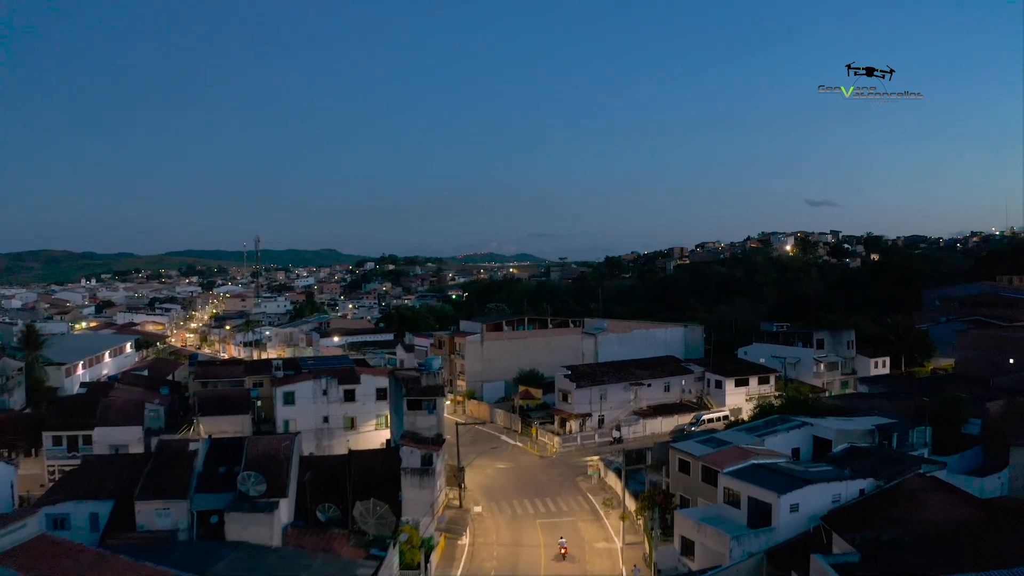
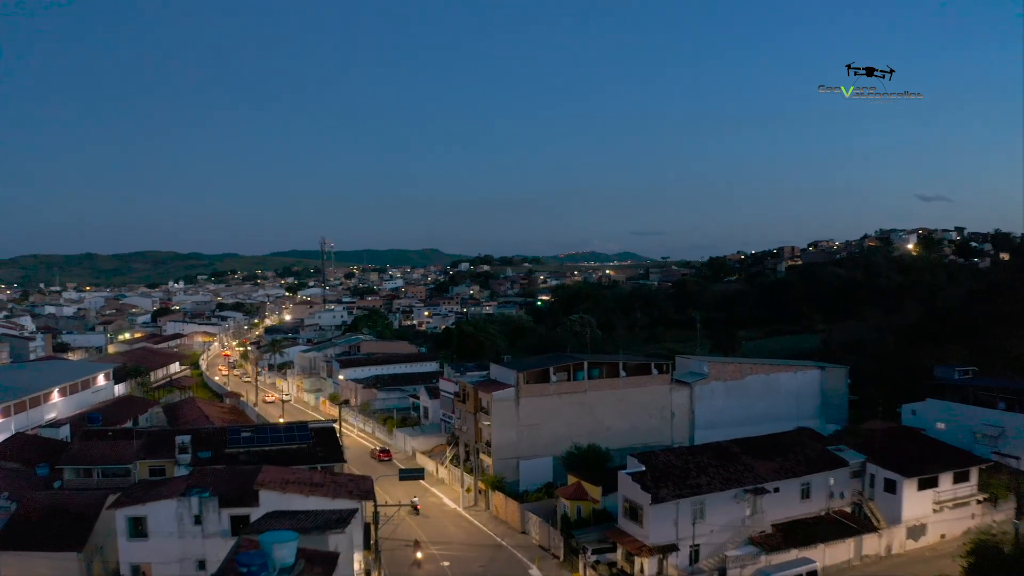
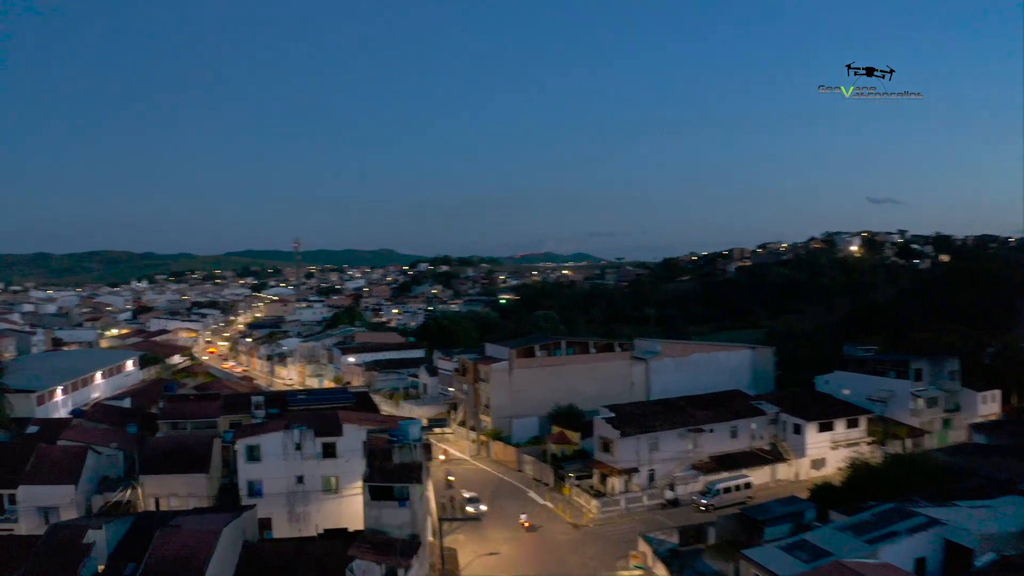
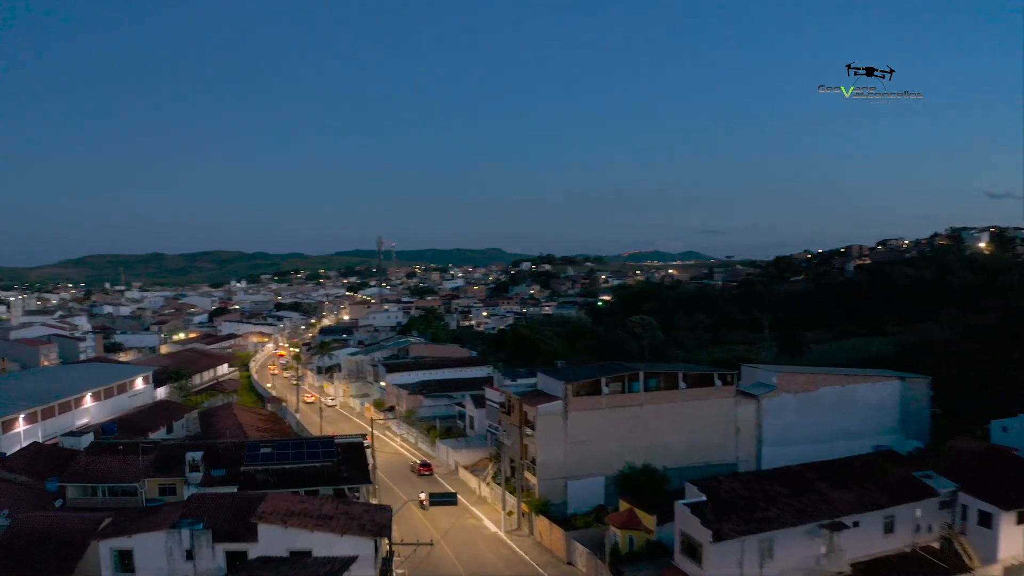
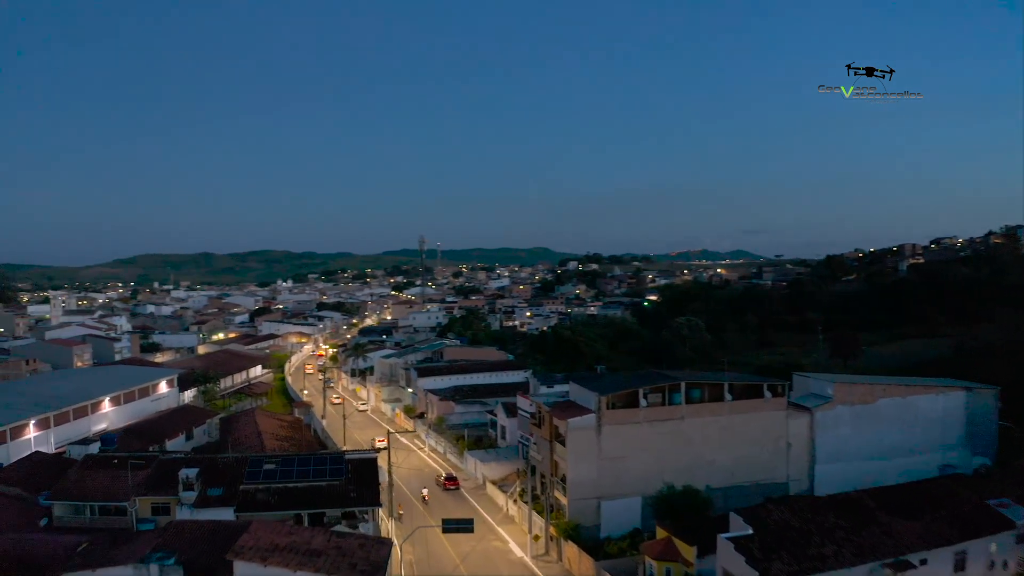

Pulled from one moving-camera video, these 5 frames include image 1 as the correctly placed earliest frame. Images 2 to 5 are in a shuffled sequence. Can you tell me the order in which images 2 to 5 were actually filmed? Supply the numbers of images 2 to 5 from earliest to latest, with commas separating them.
3, 2, 4, 5
